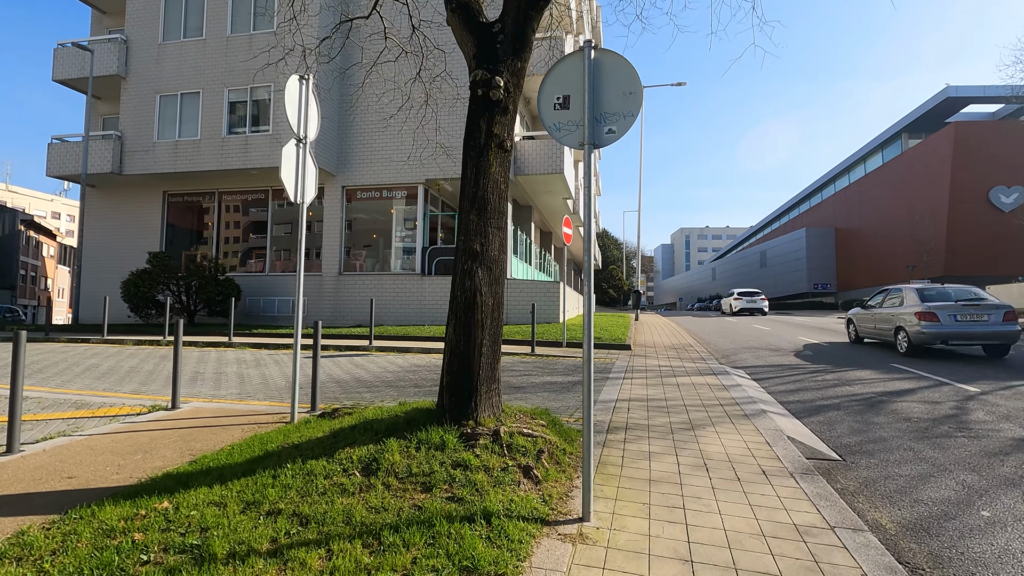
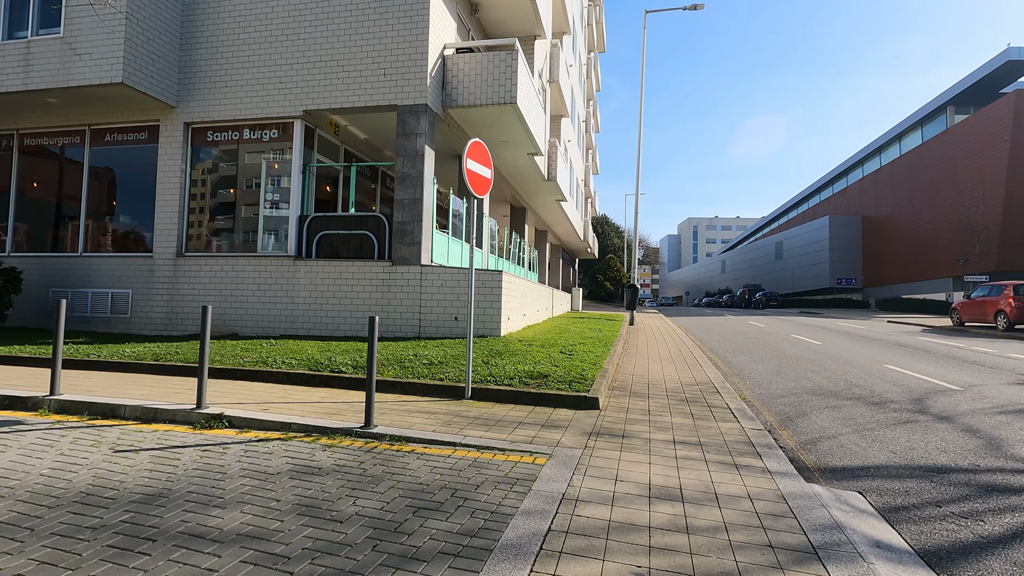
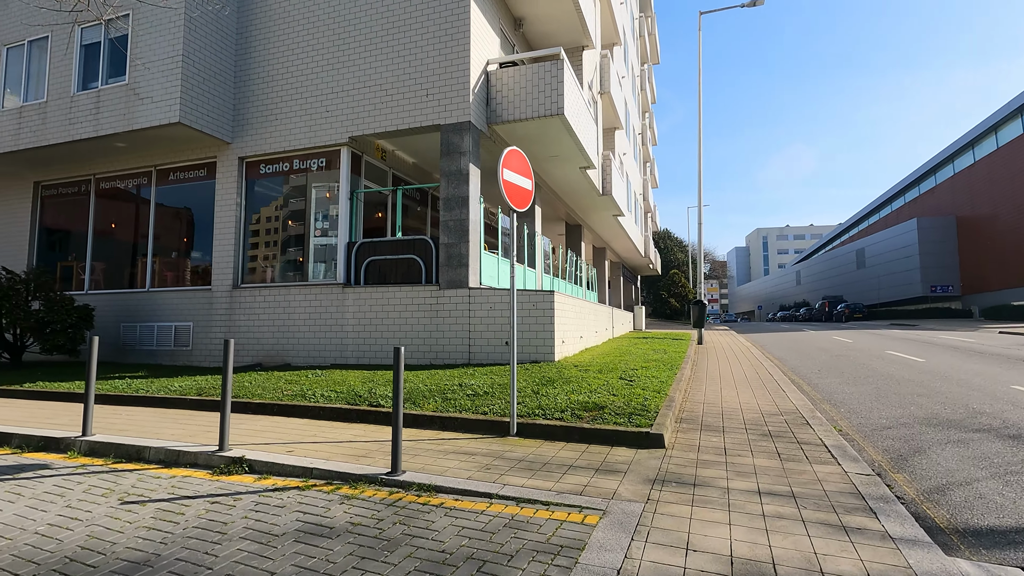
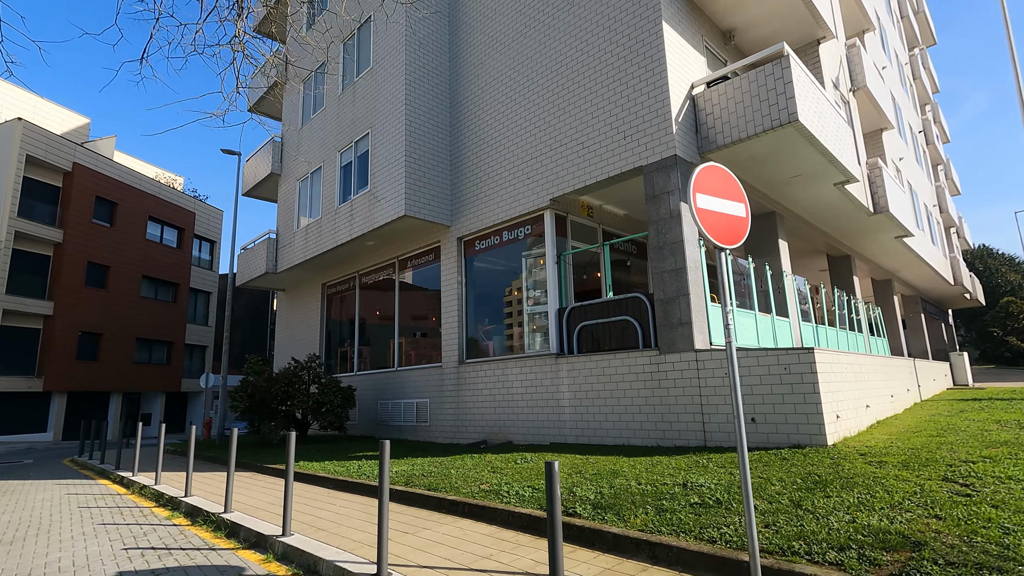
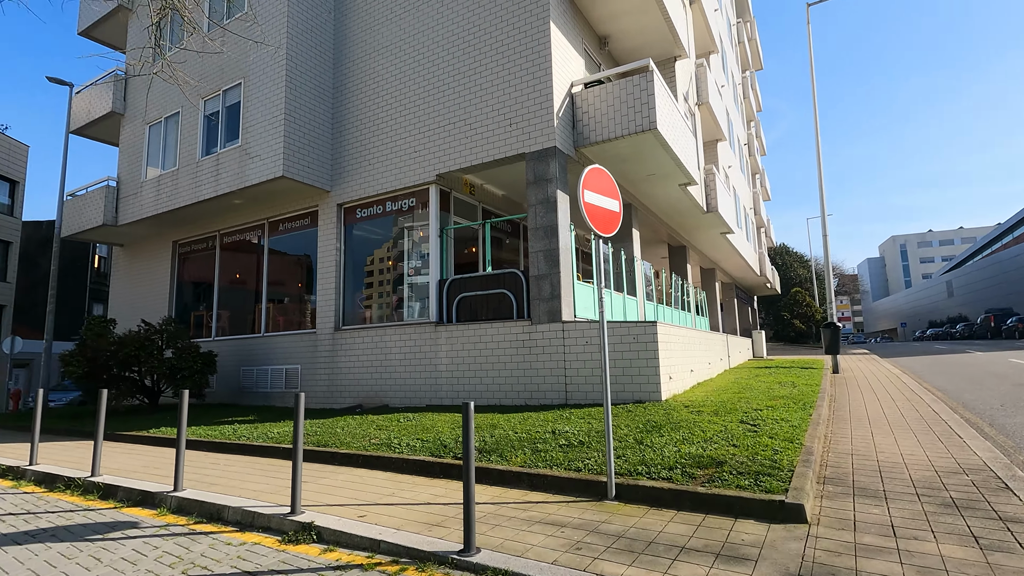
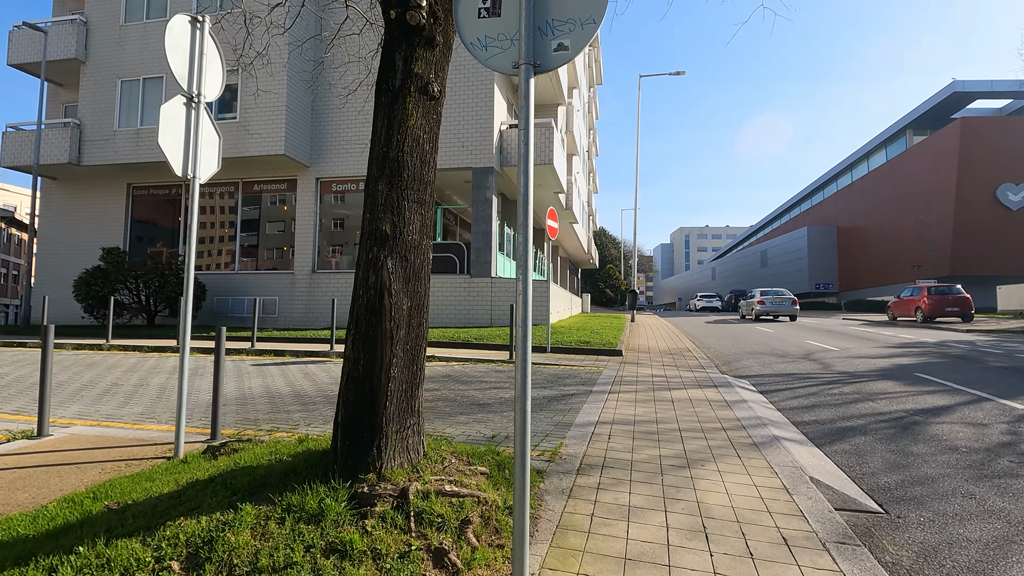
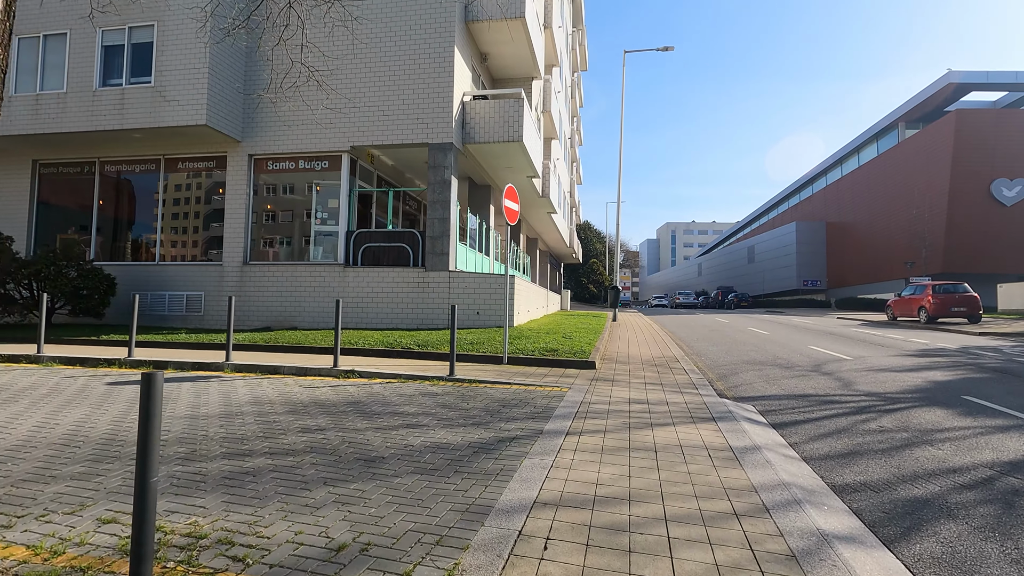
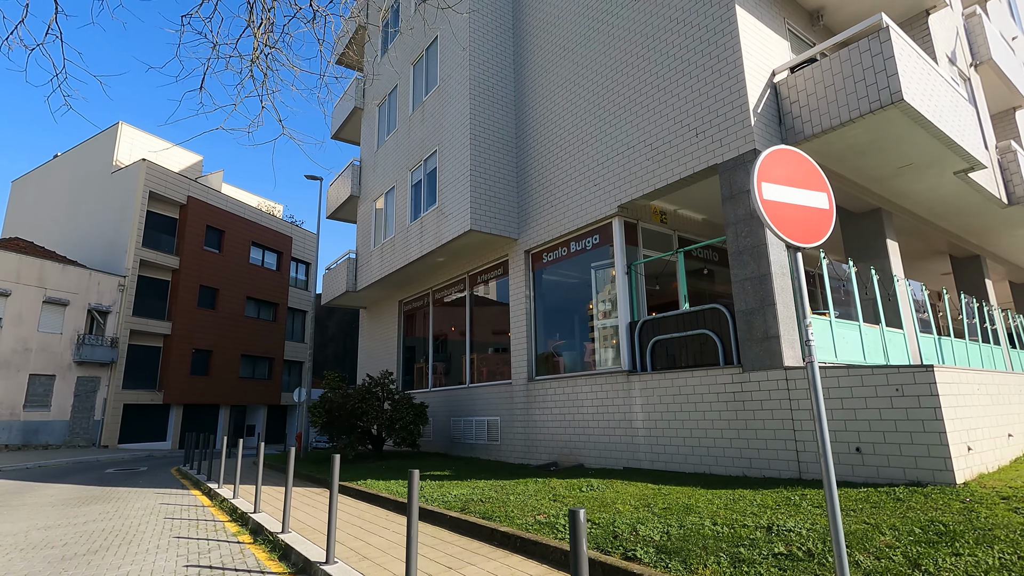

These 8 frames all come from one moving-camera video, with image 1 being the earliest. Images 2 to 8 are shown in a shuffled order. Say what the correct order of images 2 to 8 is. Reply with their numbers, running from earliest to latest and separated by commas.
6, 7, 2, 3, 5, 4, 8
